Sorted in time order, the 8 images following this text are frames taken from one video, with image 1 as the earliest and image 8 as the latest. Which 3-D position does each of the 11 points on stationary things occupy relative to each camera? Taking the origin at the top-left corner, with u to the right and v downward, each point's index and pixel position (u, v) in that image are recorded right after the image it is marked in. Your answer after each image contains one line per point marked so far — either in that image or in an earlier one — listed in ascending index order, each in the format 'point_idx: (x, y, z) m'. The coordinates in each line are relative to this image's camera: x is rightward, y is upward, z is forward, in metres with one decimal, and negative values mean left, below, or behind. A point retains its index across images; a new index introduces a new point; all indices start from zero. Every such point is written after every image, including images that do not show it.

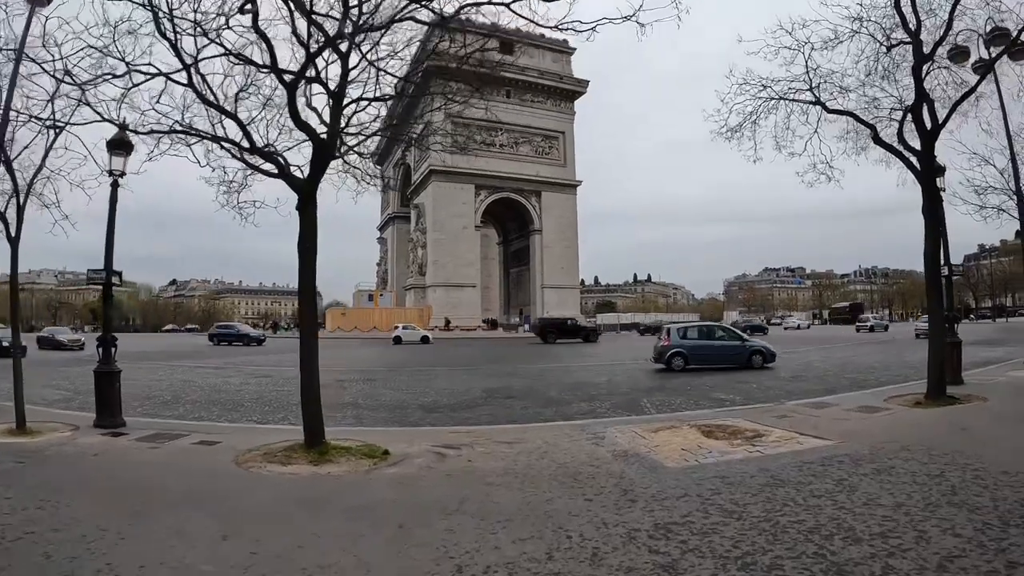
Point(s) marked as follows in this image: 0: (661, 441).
0: (+1.7, -1.8, +7.3) m
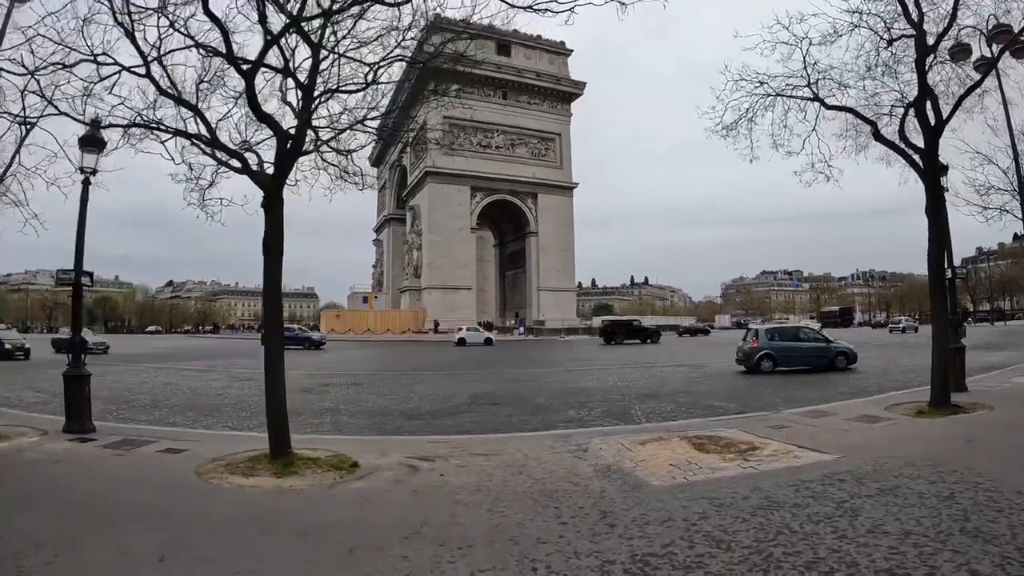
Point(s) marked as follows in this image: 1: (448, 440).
0: (+1.4, -1.8, +6.8) m
1: (-1.0, -2.2, +9.2) m
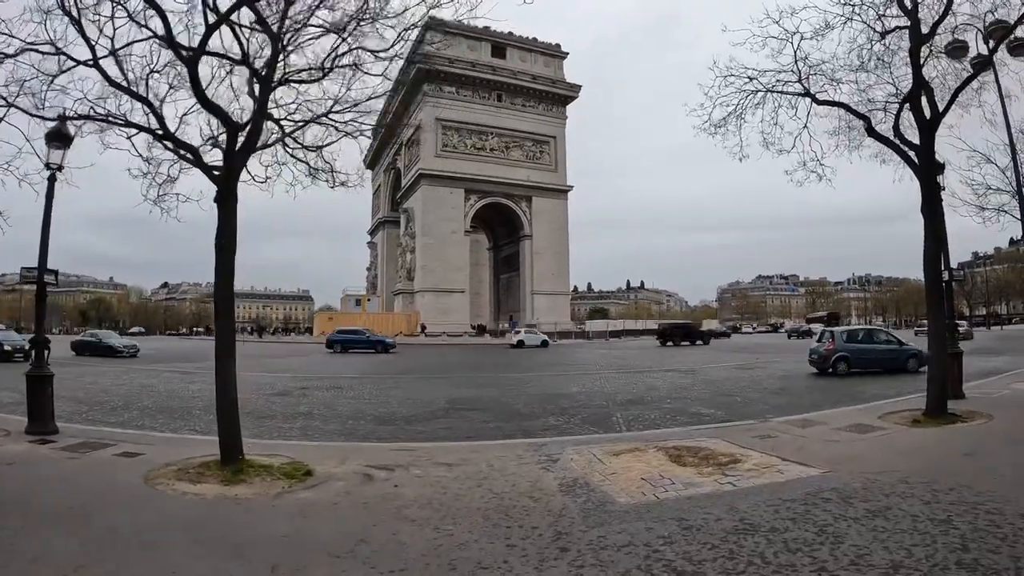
0: (+1.0, -1.8, +6.3) m
1: (-1.4, -2.1, +8.7) m
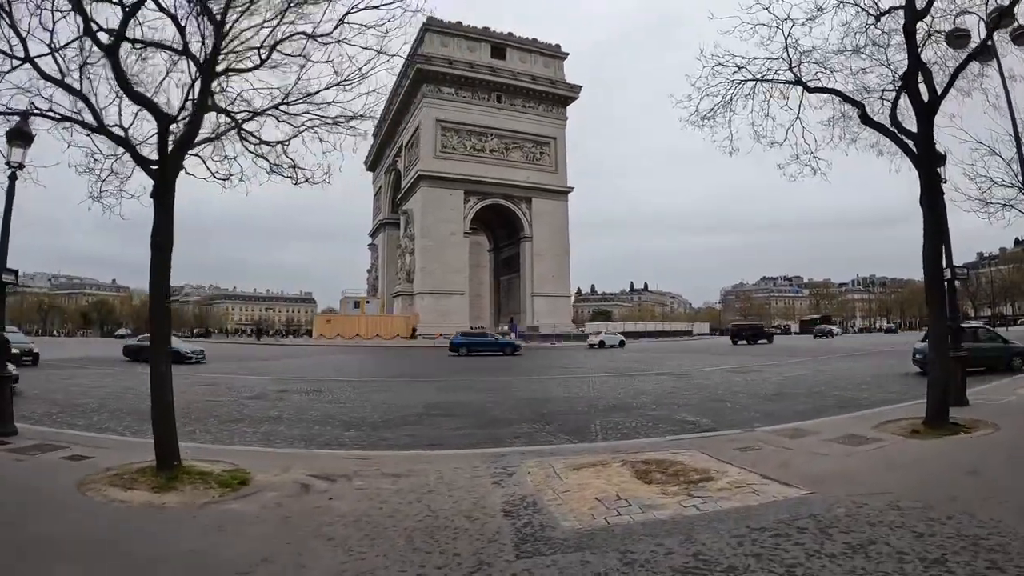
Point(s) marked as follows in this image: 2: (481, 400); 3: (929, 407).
0: (+0.6, -1.7, +5.6) m
1: (-1.9, -2.1, +8.0) m
2: (-0.7, -2.5, +13.7) m
3: (+5.8, -1.7, +8.7) m
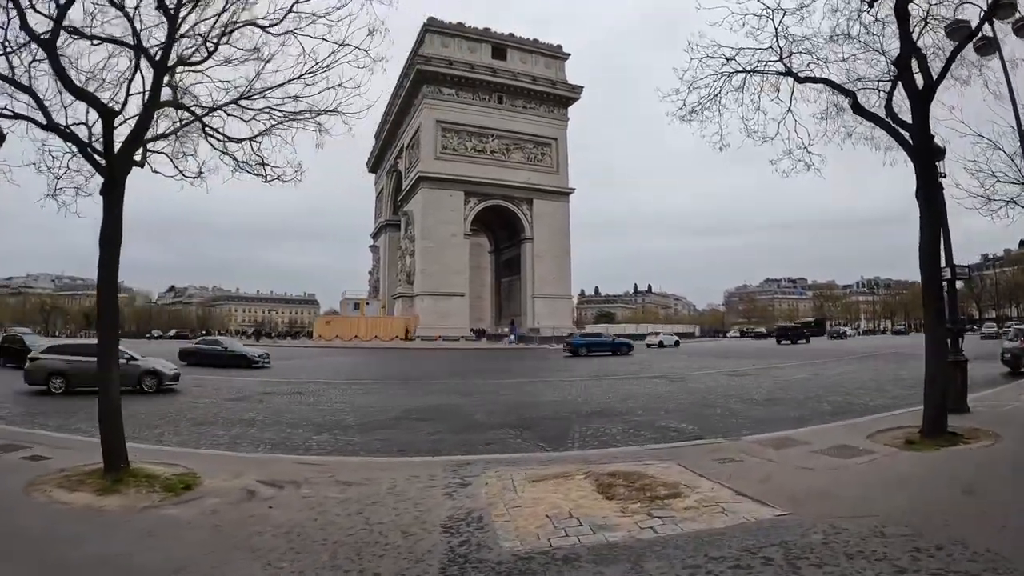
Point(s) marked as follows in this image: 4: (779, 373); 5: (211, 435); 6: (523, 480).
0: (+0.2, -1.7, +5.1) m
1: (-2.3, -2.1, +7.6) m
2: (-1.0, -2.5, +13.2) m
3: (+5.4, -1.7, +8.2) m
4: (+8.3, -2.7, +19.7) m
5: (-5.4, -2.7, +11.0) m
6: (+0.1, -1.8, +5.7) m
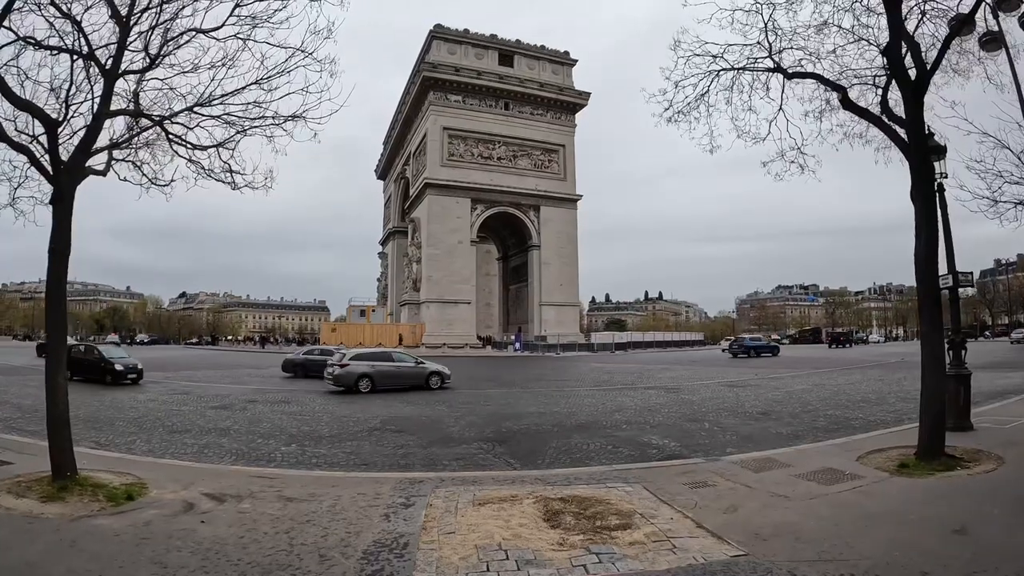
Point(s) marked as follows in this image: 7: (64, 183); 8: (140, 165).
0: (-0.3, -1.8, +4.7) m
1: (-2.7, -2.2, +7.1) m
2: (-1.4, -2.6, +12.8) m
3: (+4.9, -1.8, +7.6) m
4: (+8.1, -2.9, +19.1) m
5: (-5.8, -2.8, +10.6) m
6: (-0.3, -1.8, +5.3) m
7: (-4.8, +1.1, +6.6) m
8: (-4.9, +1.6, +8.1) m
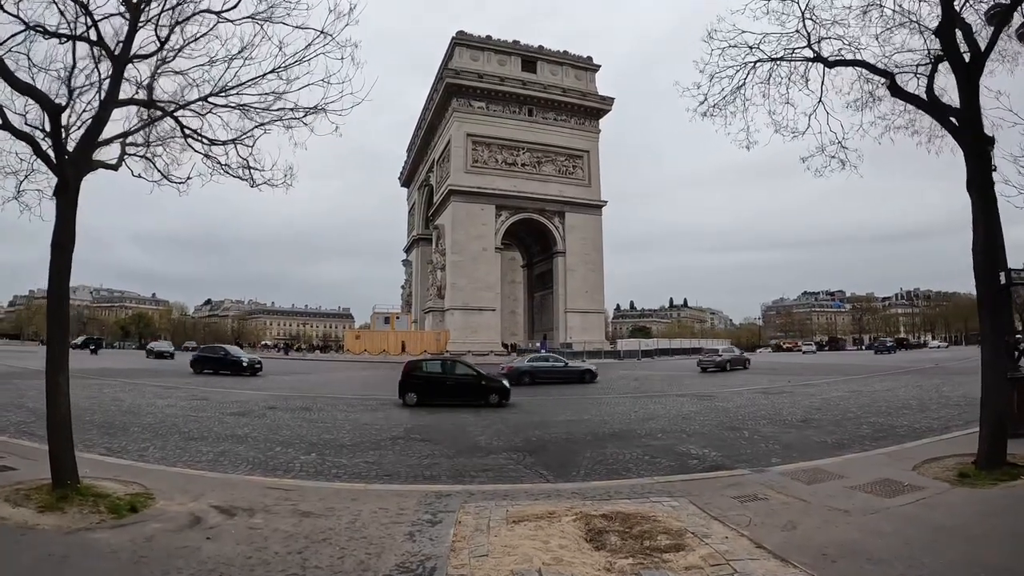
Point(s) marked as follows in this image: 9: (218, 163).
0: (-0.1, -1.7, +4.3) m
1: (-2.3, -2.2, +6.8) m
2: (-0.8, -2.7, +12.4) m
3: (+5.3, -1.8, +7.0) m
4: (+8.9, -3.0, +18.3) m
5: (-5.3, -2.8, +10.4) m
6: (0.0, -1.8, +4.9) m
7: (-4.5, +1.1, +6.4) m
8: (-4.5, +1.6, +8.0) m
9: (-3.5, +1.5, +7.5) m
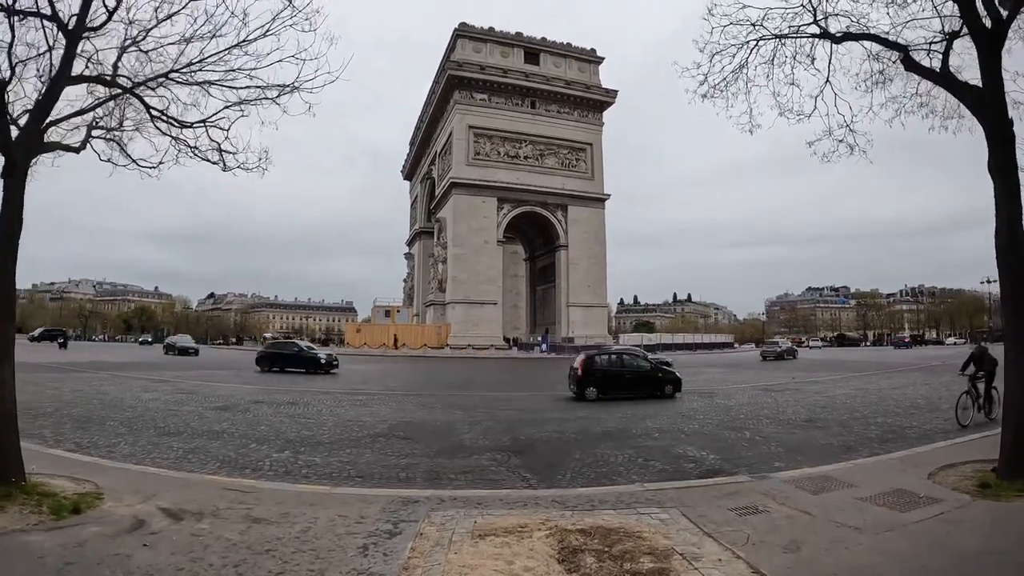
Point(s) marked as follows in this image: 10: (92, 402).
0: (-0.3, -1.7, +3.7) m
1: (-2.6, -2.1, +6.3) m
2: (-1.0, -2.5, +11.9) m
3: (+5.1, -1.7, +6.4) m
4: (+8.7, -2.8, +17.7) m
5: (-5.5, -2.7, +9.9) m
6: (-0.3, -1.7, +4.3) m
7: (-4.7, +1.3, +5.9) m
8: (-4.7, +1.8, +7.4) m
9: (-3.7, +1.6, +7.0) m
10: (-9.4, -3.2, +14.5) m
